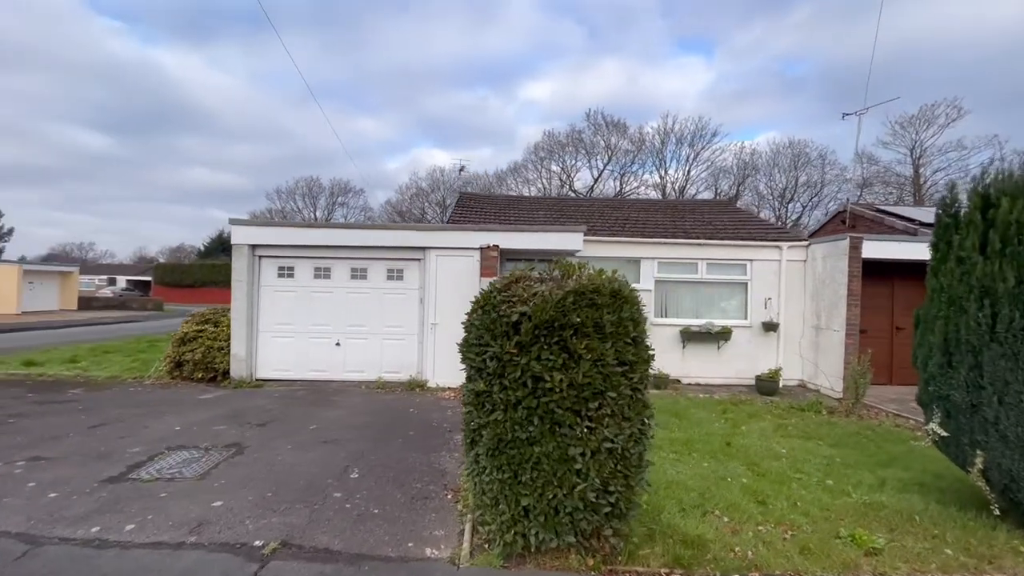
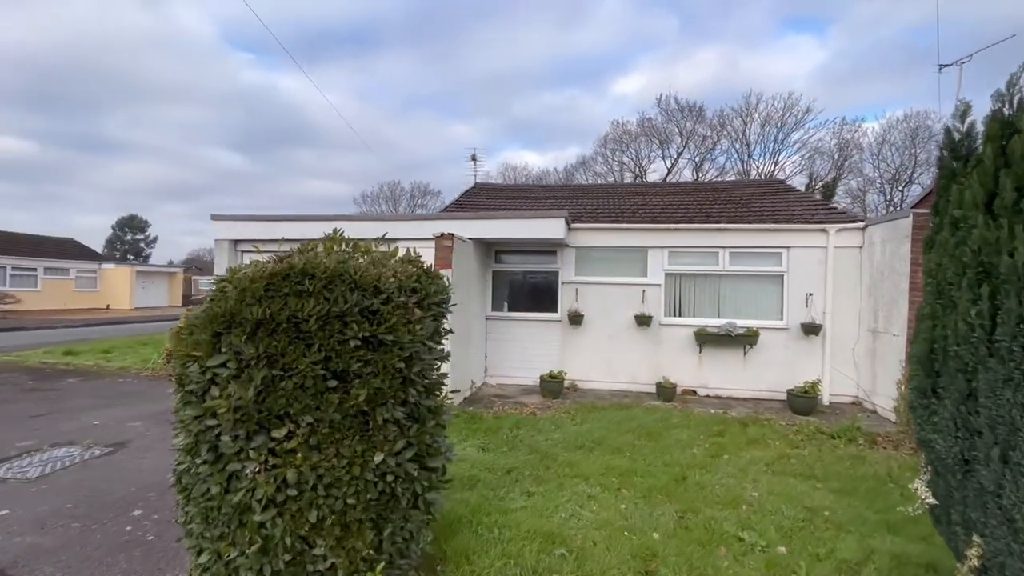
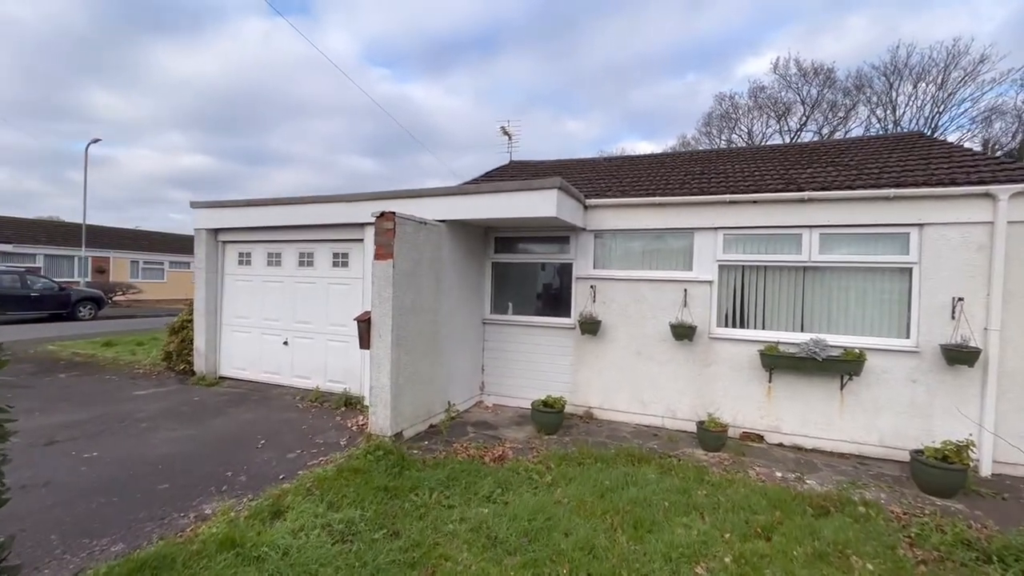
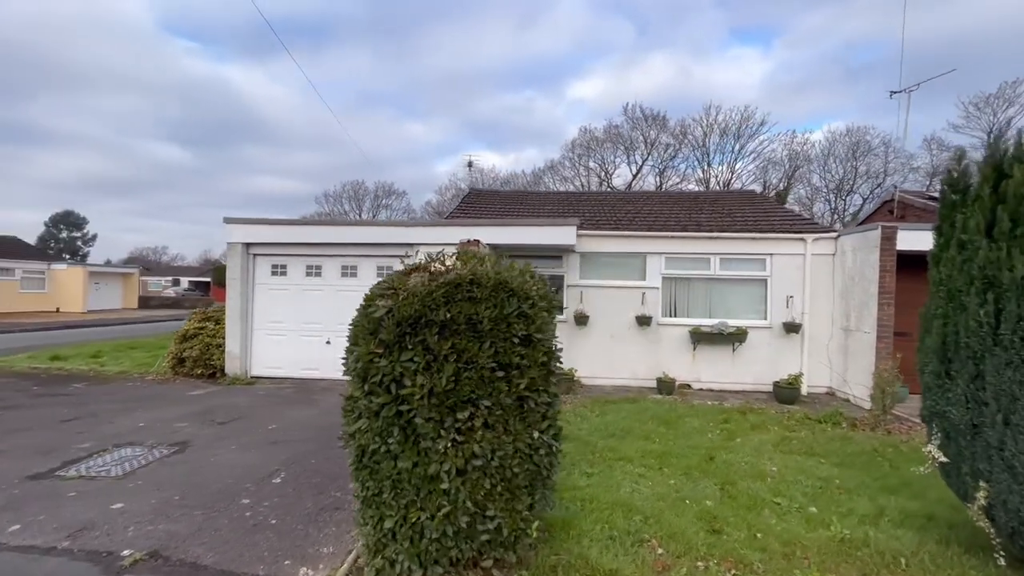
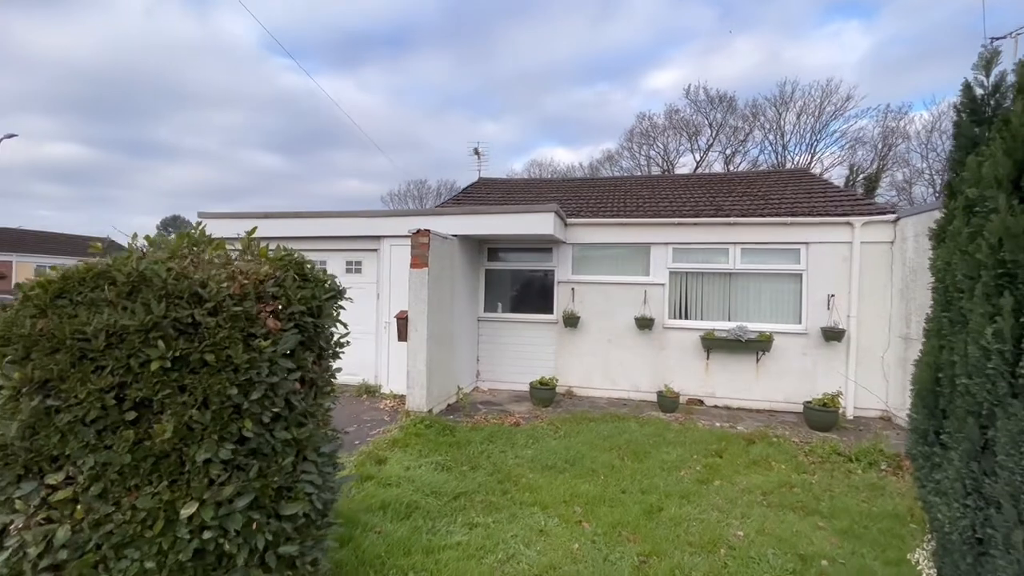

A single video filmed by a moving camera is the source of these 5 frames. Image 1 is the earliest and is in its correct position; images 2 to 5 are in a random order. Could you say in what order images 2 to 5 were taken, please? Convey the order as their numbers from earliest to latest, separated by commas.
4, 2, 5, 3
